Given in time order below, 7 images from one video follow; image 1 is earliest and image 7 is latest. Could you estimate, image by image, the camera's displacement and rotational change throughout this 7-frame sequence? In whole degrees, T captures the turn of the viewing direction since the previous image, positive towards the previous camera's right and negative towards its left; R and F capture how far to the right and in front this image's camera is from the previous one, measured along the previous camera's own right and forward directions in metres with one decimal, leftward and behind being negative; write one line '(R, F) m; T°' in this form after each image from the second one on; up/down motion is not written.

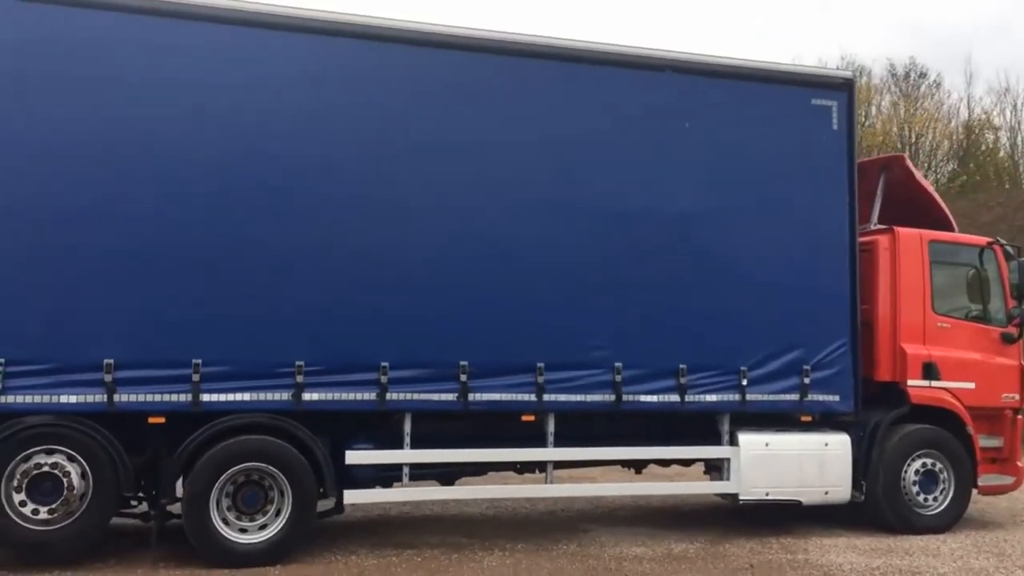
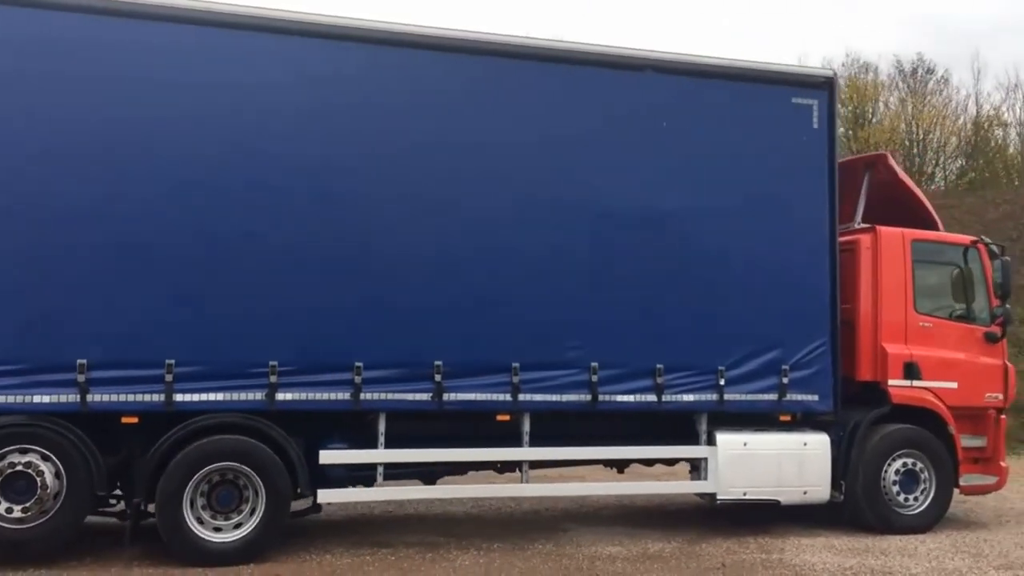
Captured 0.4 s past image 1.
(+0.3, 0.0) m; -1°
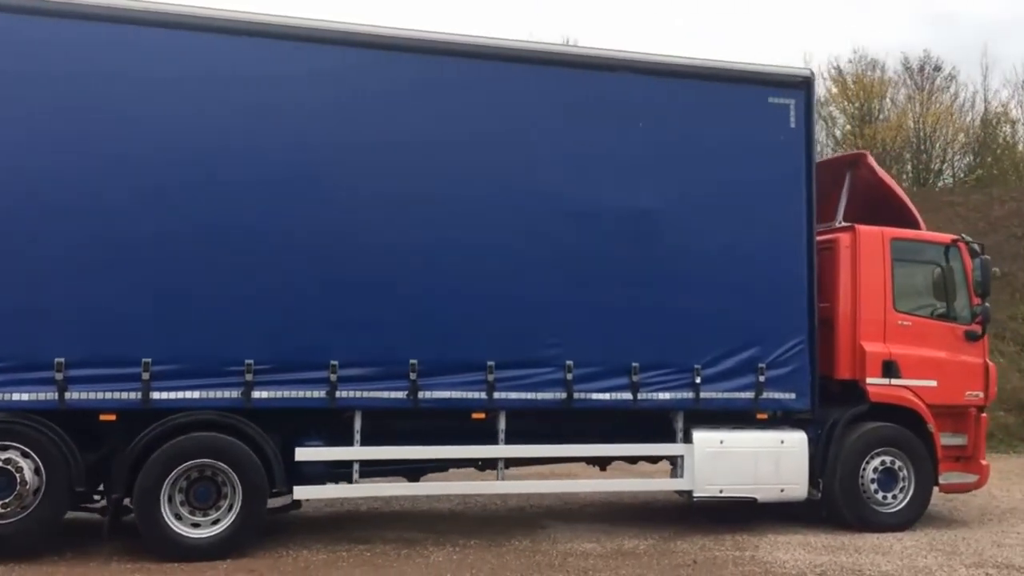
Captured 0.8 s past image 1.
(+0.3, -0.1) m; -1°
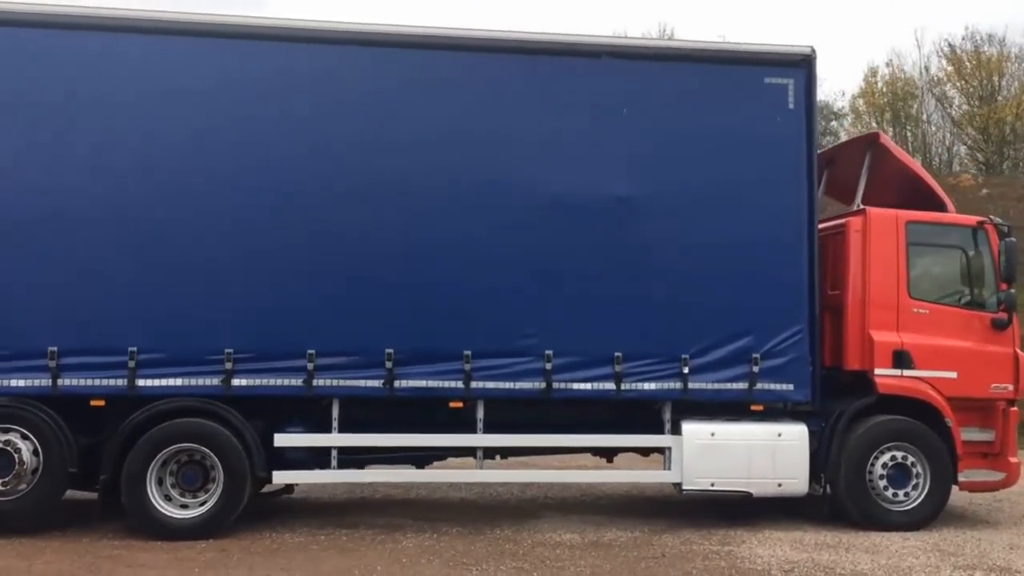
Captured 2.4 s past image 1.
(+1.1, +0.1) m; -8°
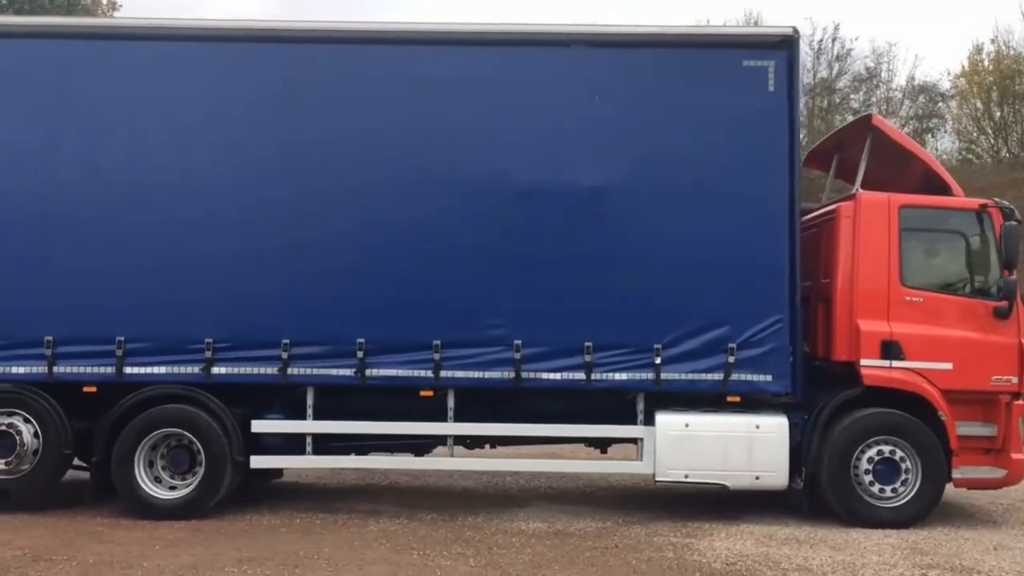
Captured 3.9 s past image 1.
(+1.1, 0.0) m; -7°
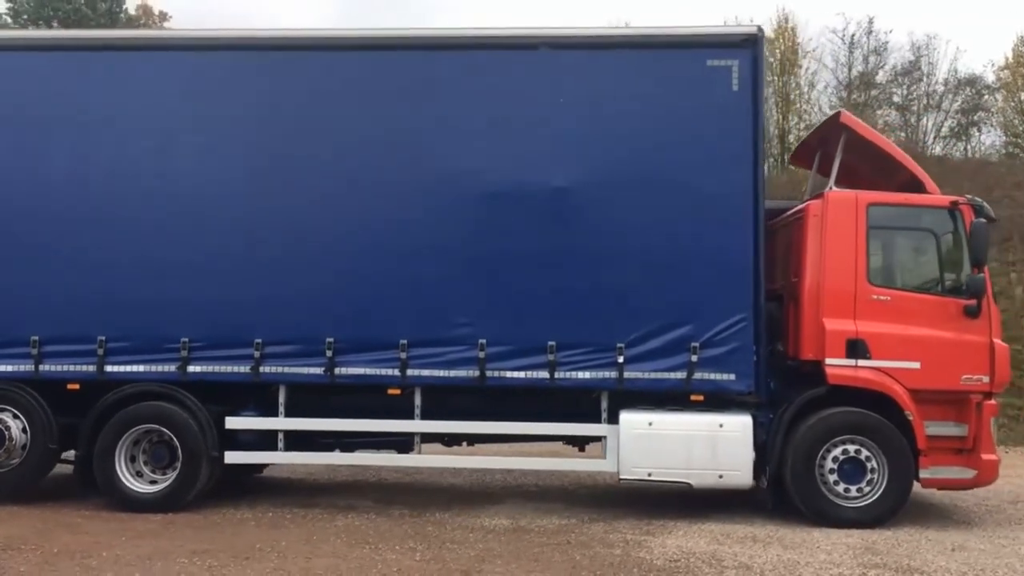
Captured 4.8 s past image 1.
(+0.7, -0.1) m; -3°
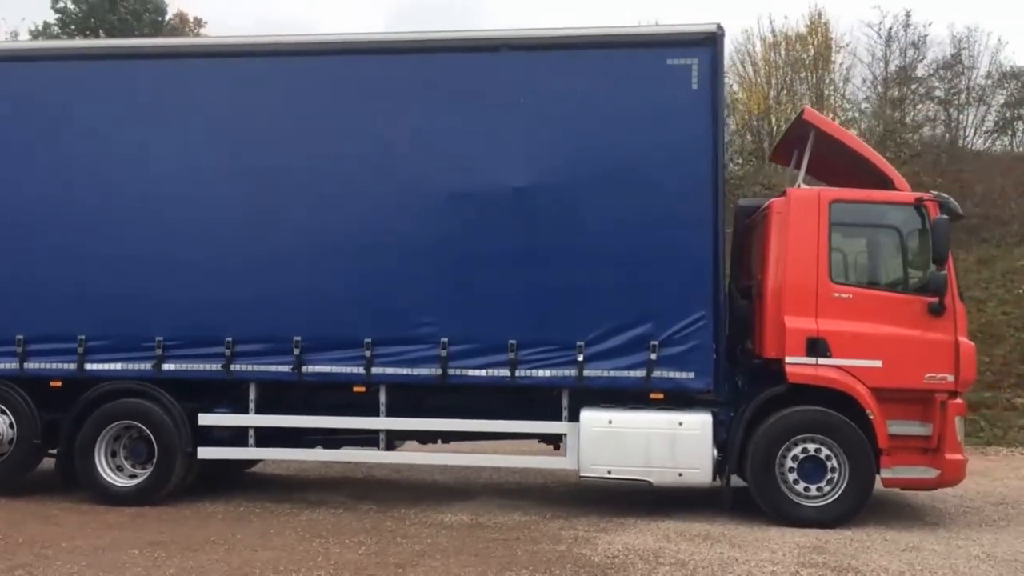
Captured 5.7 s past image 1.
(+0.7, -0.1) m; -3°
